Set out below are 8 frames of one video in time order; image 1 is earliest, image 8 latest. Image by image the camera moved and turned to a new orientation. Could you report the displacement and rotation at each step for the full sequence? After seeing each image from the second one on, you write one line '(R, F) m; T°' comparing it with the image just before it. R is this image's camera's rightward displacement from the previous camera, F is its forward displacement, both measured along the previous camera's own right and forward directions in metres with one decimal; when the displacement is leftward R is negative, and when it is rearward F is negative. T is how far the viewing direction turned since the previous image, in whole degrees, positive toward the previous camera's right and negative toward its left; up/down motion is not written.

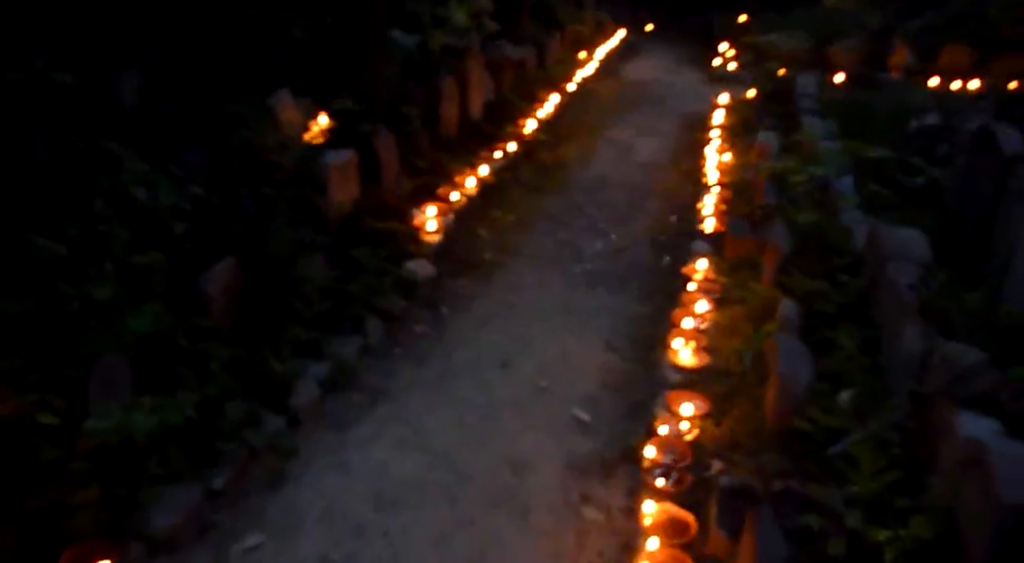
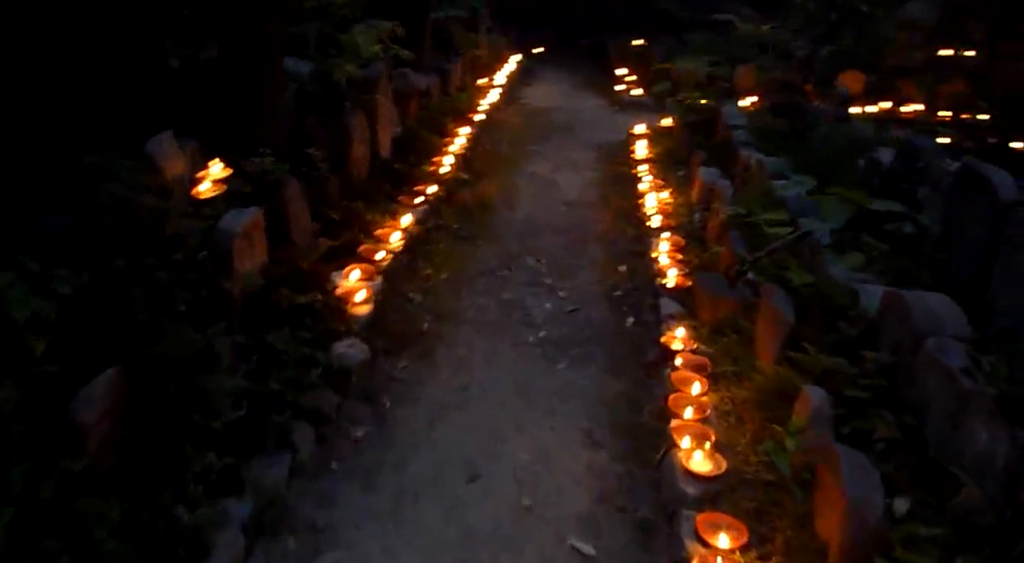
(-0.3, +0.6) m; +9°
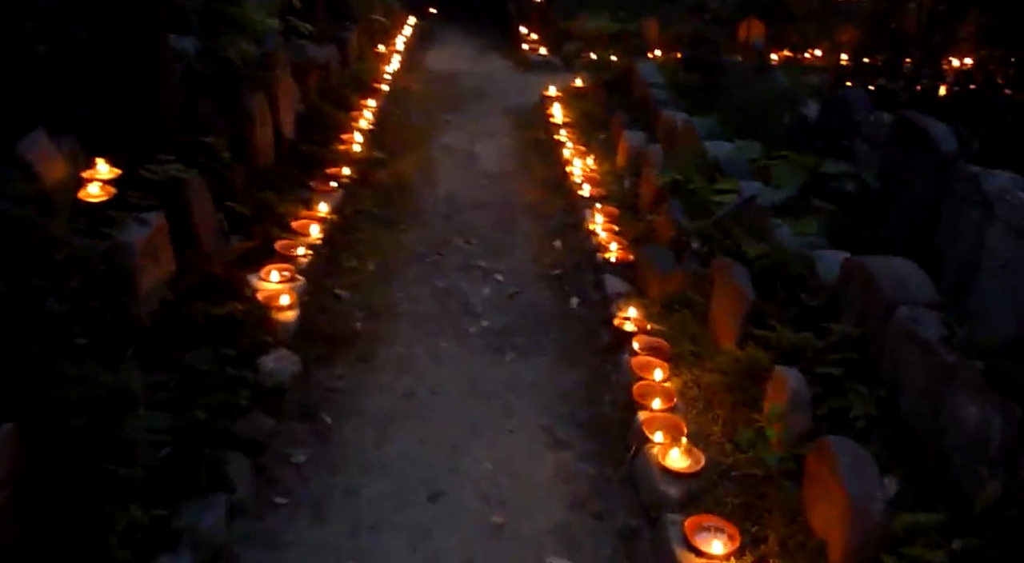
(-0.1, +0.2) m; +7°
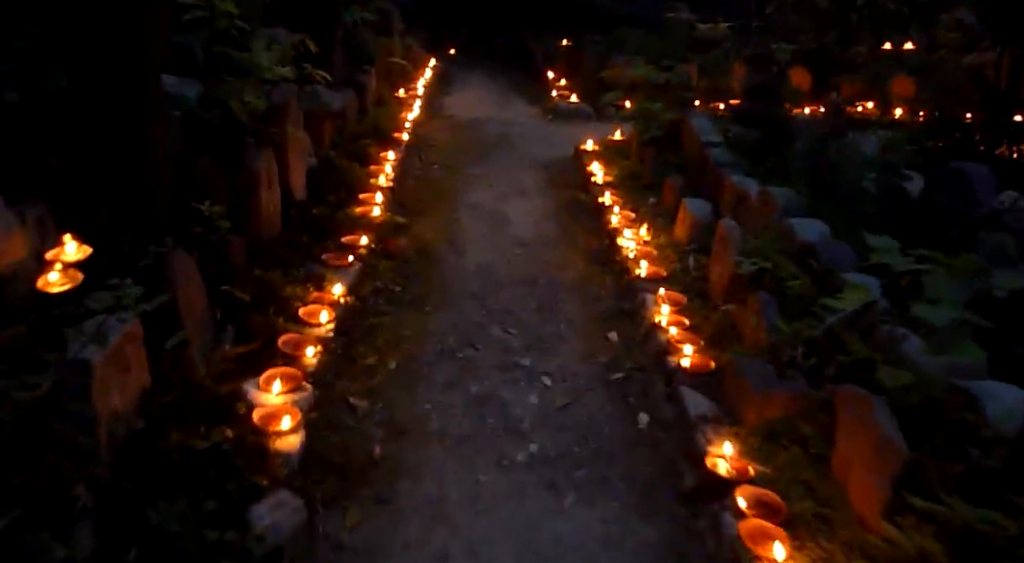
(-0.2, +0.7) m; -1°
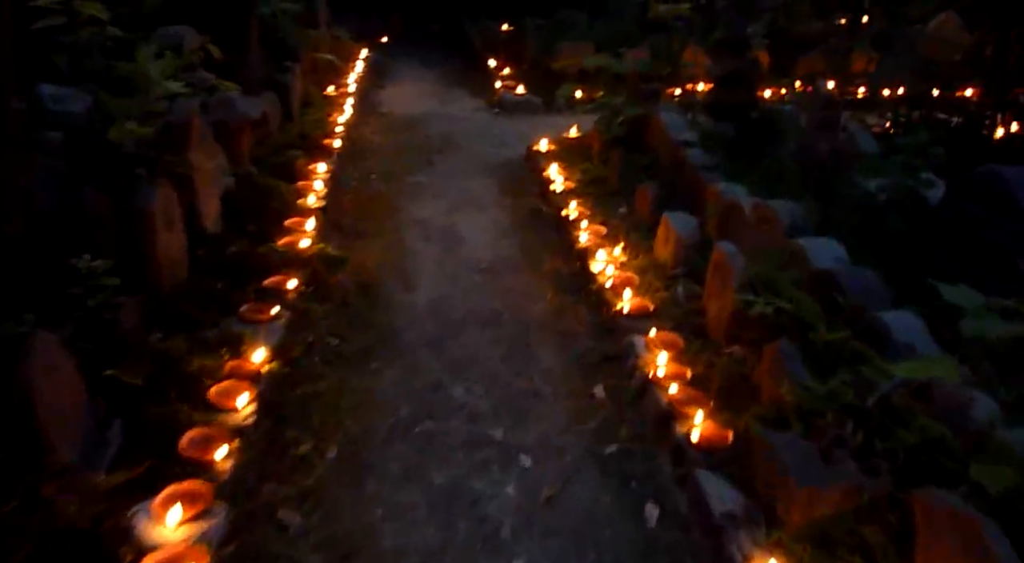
(0.0, +0.7) m; +4°
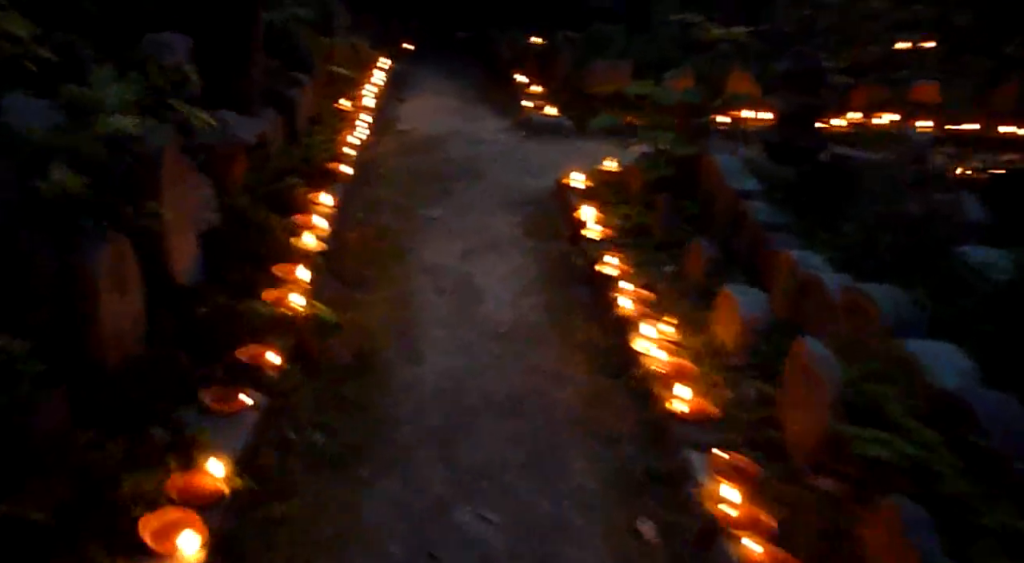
(-0.1, +0.7) m; -1°
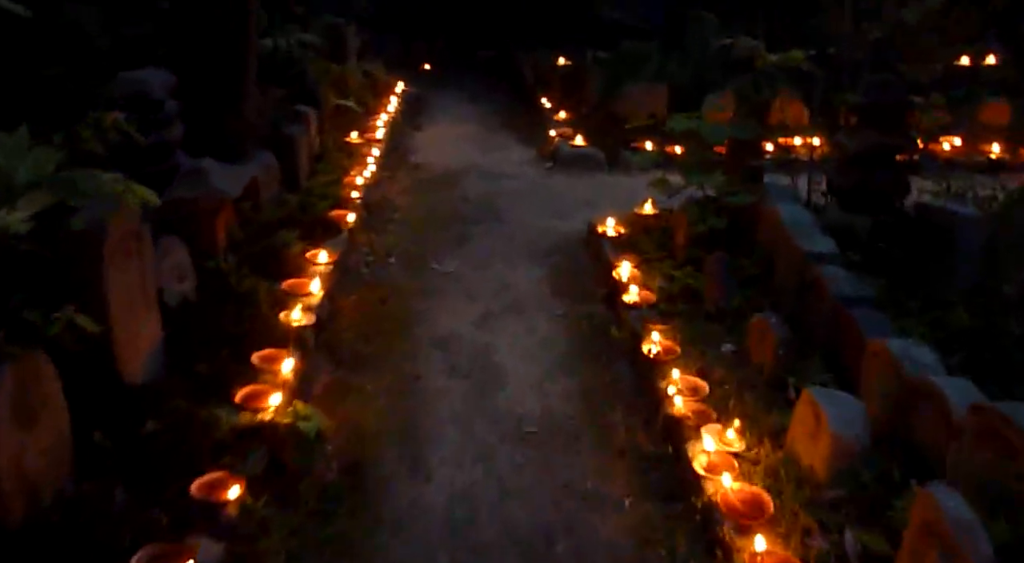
(0.0, +0.6) m; -2°
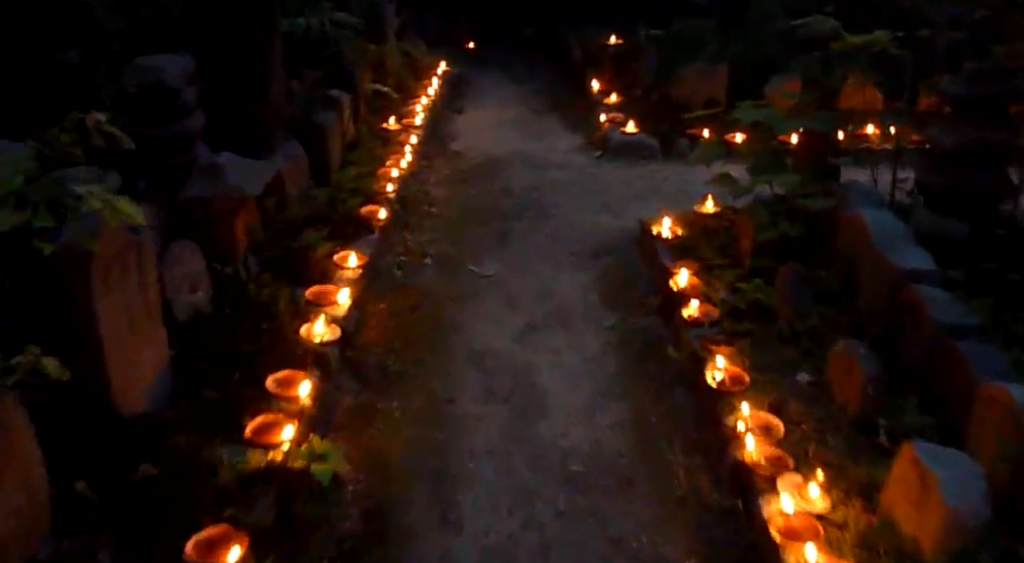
(0.0, +0.4) m; -3°
